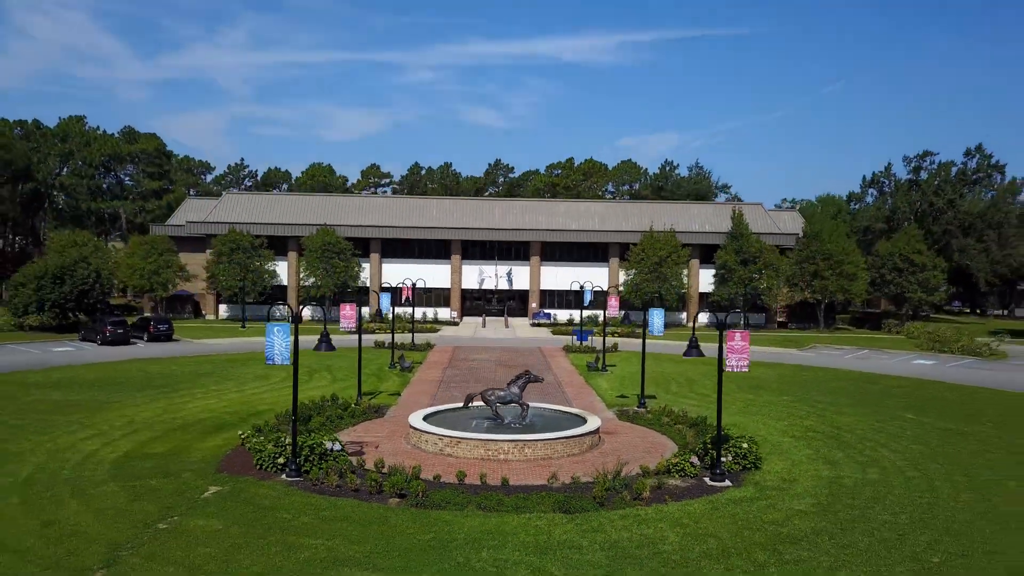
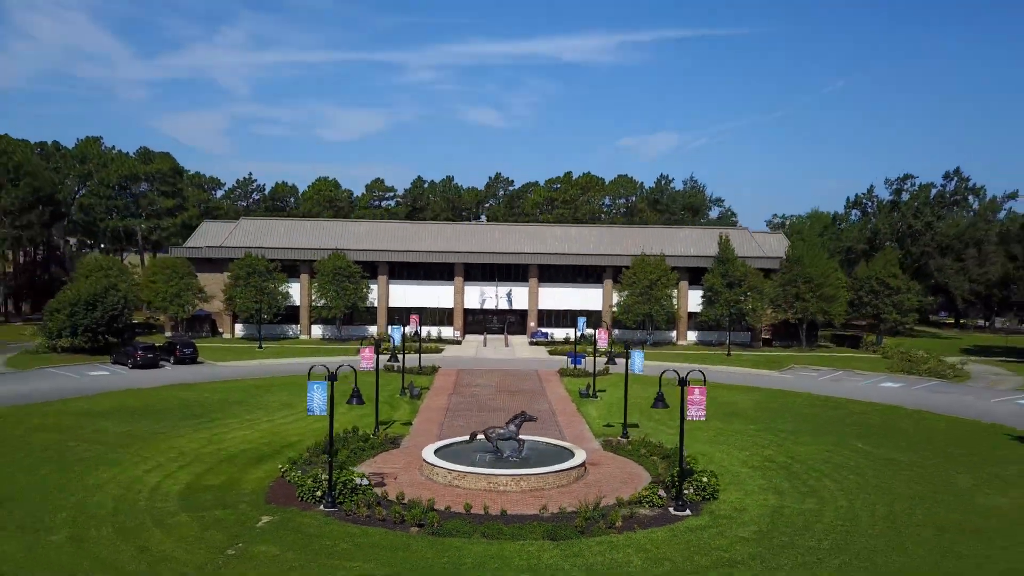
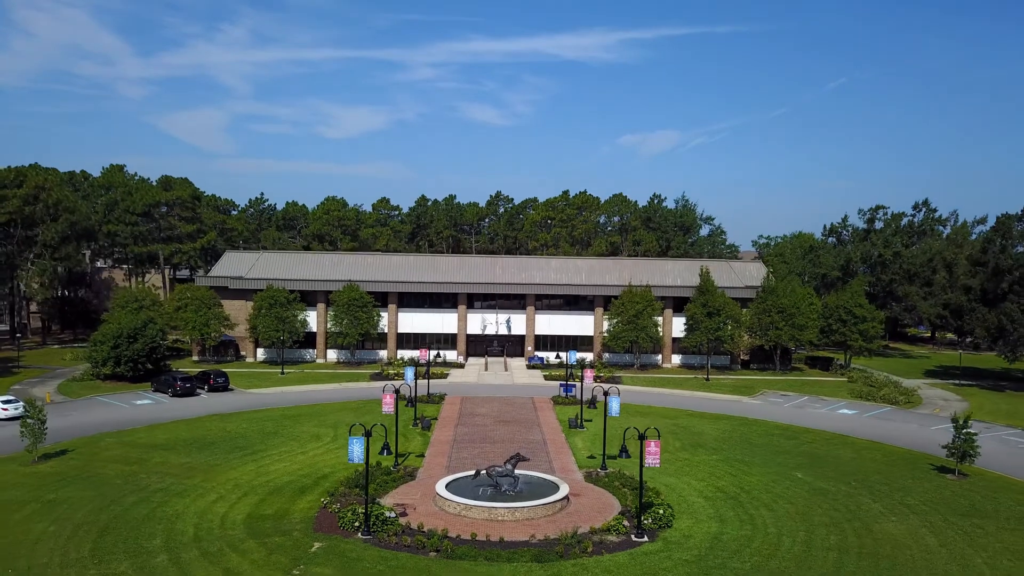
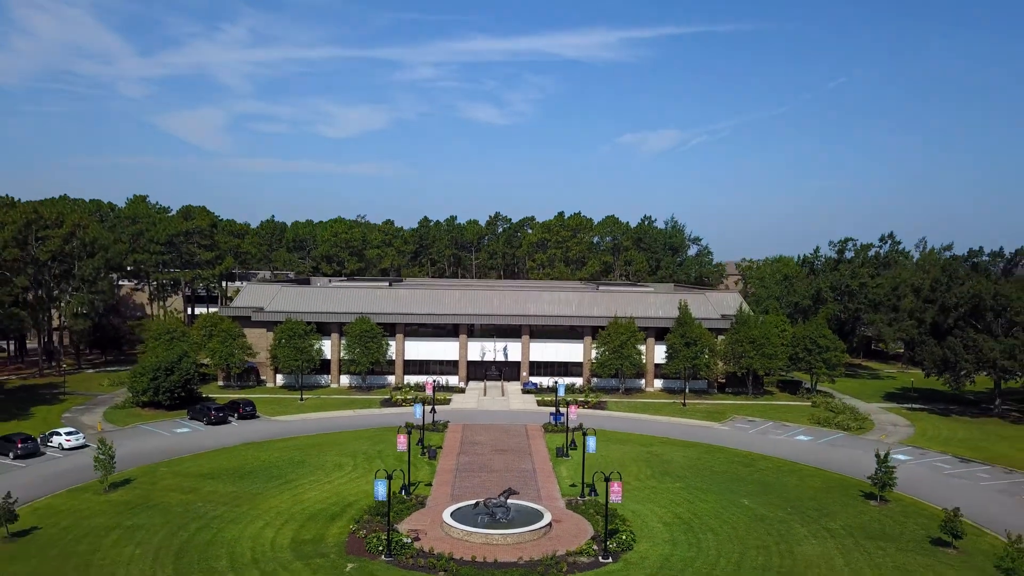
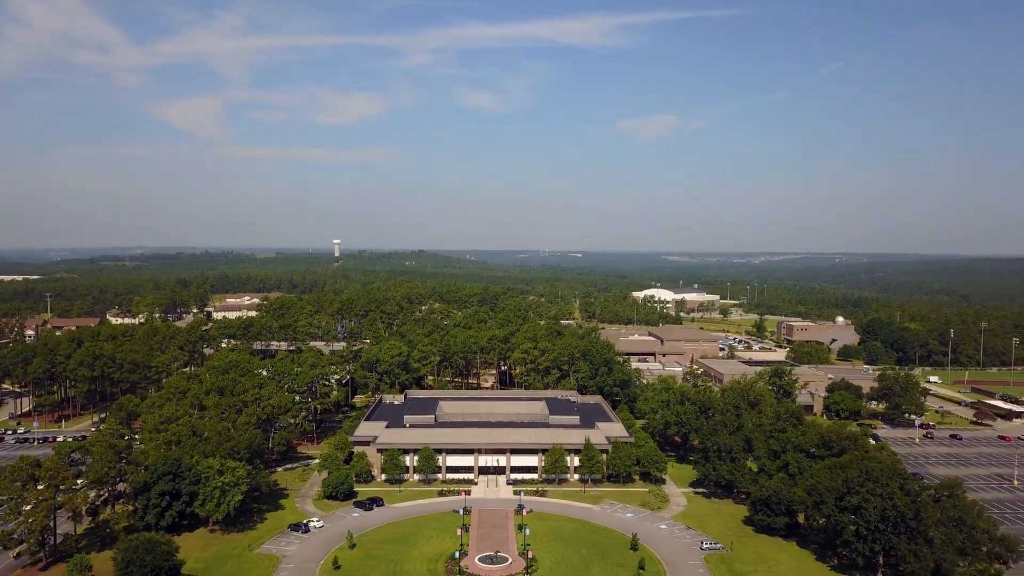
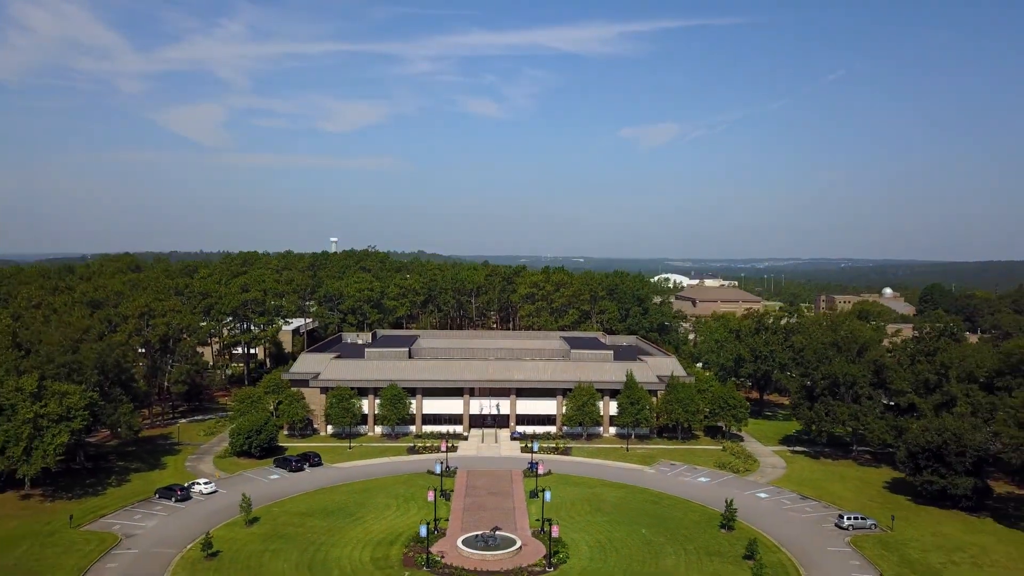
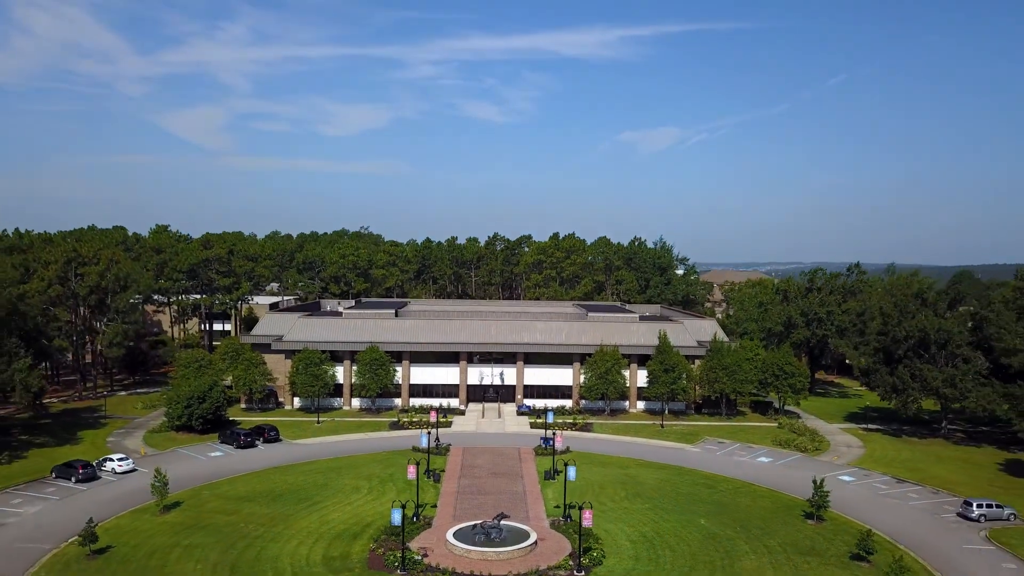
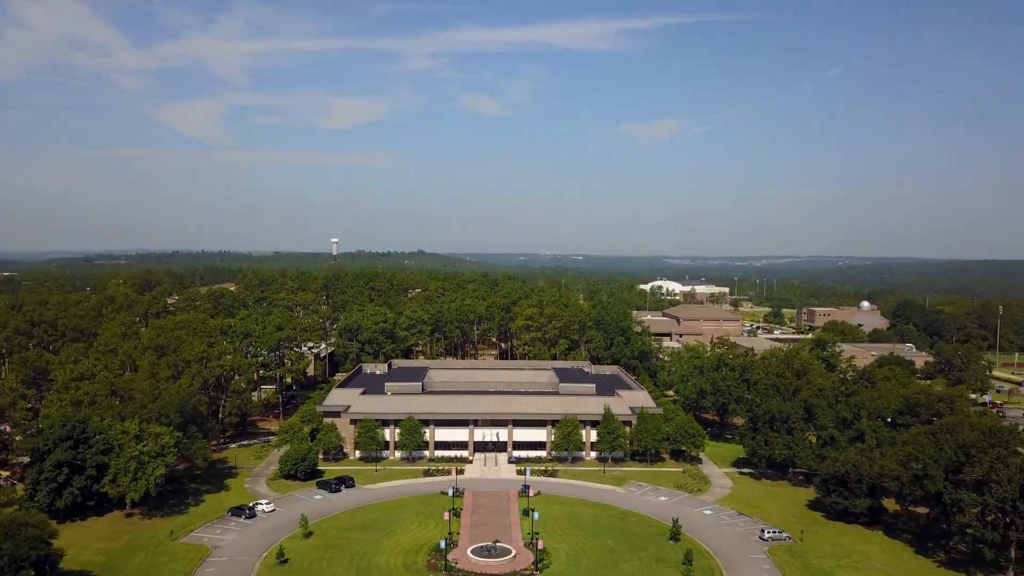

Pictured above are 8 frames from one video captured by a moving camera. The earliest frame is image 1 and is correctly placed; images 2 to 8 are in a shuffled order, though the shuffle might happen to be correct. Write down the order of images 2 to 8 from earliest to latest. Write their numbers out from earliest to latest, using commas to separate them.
2, 3, 4, 7, 6, 8, 5
